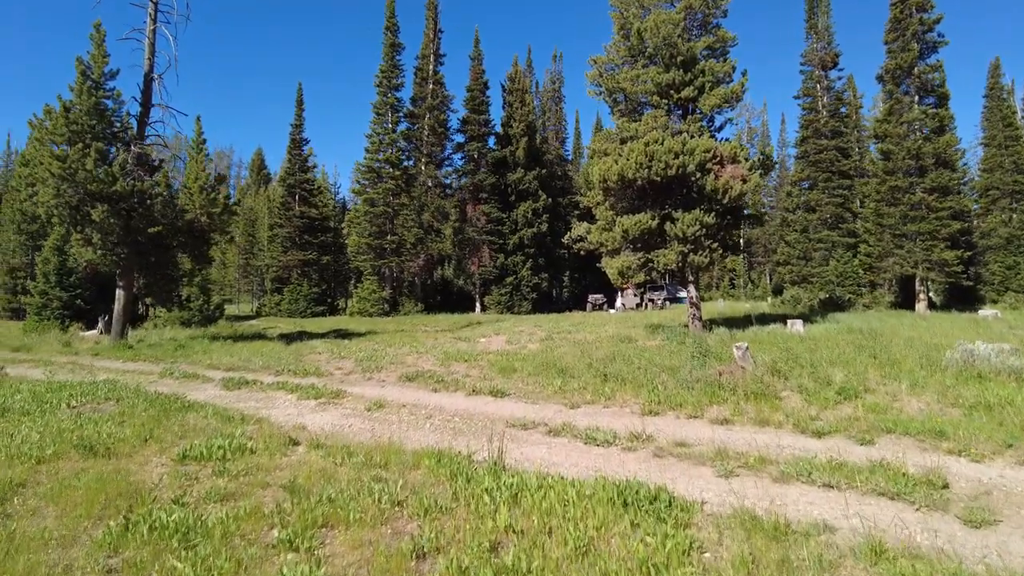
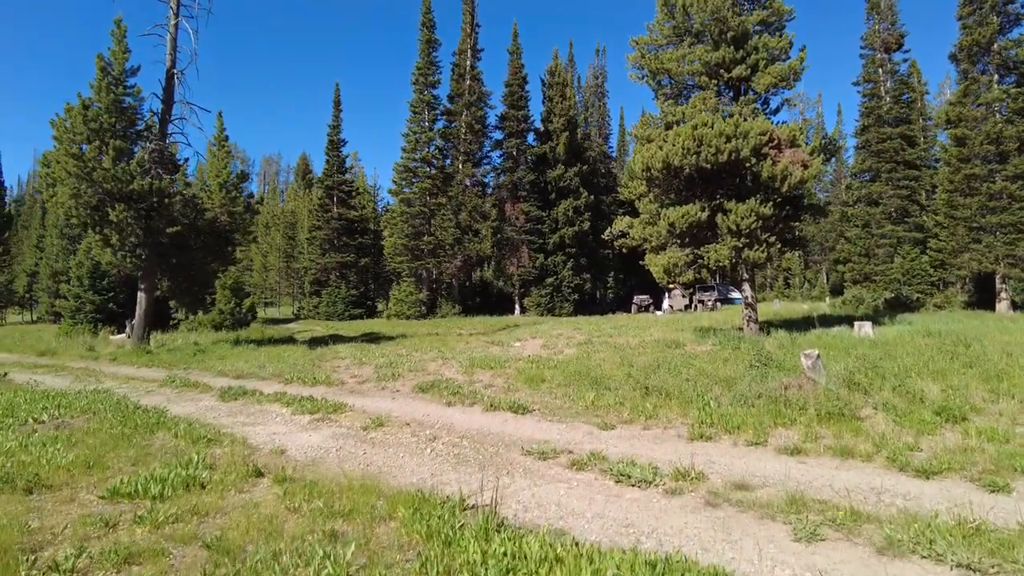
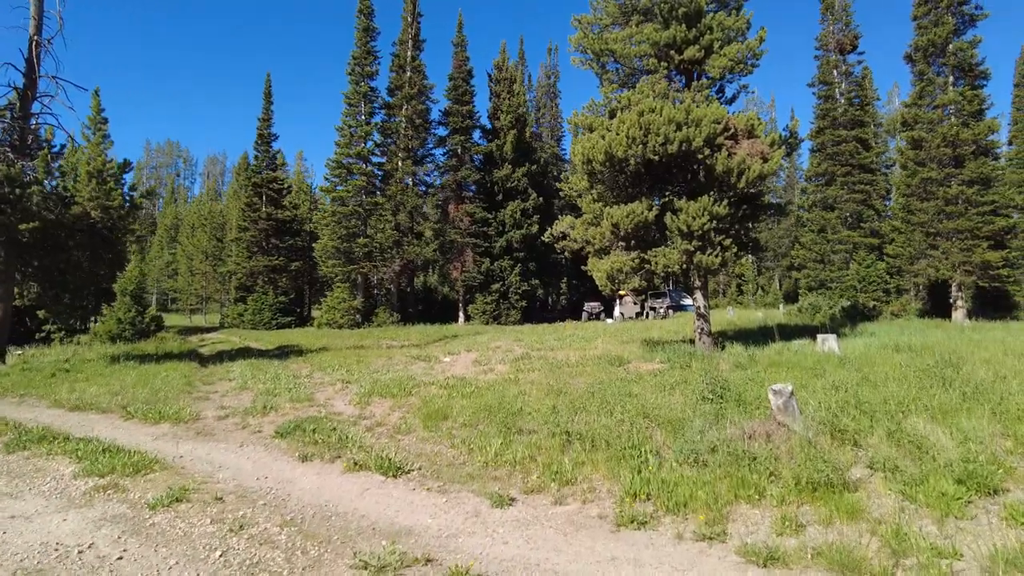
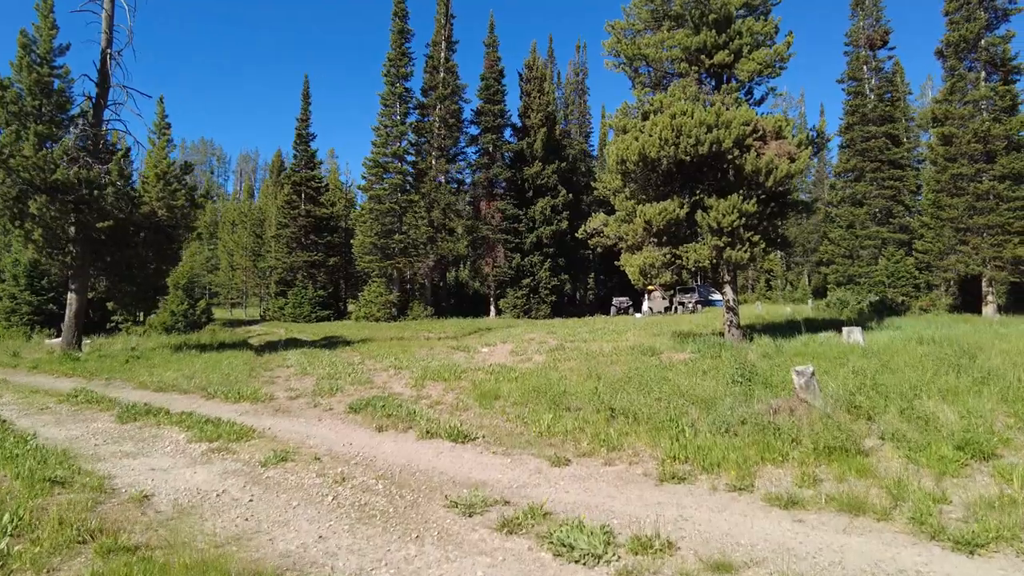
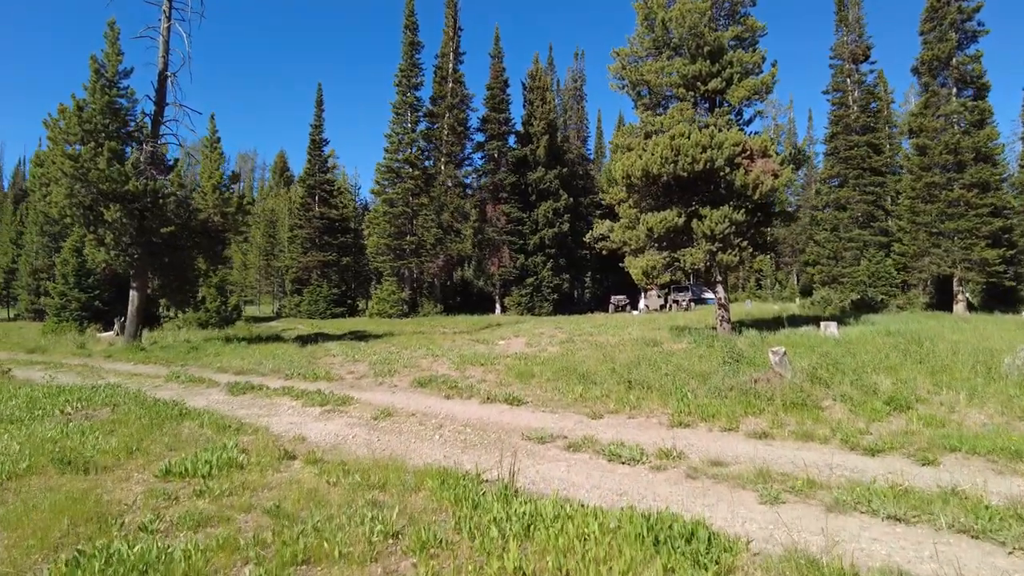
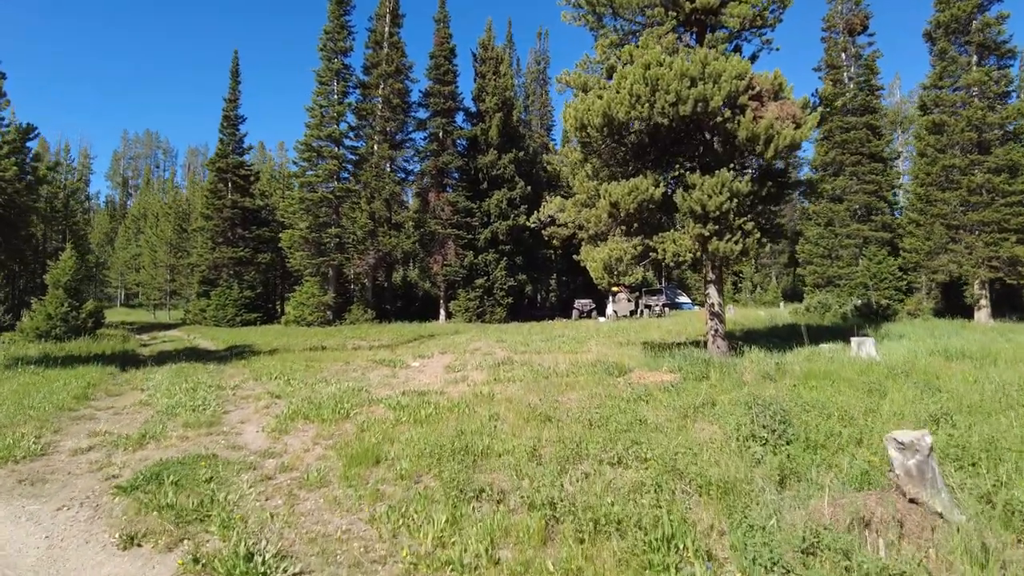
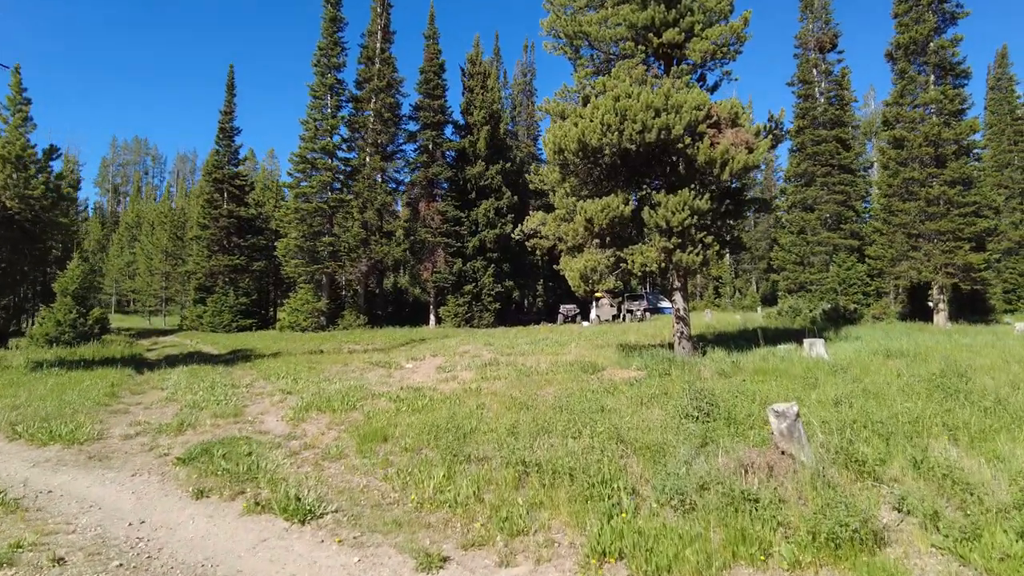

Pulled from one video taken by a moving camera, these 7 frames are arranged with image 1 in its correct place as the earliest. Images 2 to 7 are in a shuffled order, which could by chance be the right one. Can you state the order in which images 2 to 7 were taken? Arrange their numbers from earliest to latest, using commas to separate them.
5, 2, 4, 3, 7, 6
